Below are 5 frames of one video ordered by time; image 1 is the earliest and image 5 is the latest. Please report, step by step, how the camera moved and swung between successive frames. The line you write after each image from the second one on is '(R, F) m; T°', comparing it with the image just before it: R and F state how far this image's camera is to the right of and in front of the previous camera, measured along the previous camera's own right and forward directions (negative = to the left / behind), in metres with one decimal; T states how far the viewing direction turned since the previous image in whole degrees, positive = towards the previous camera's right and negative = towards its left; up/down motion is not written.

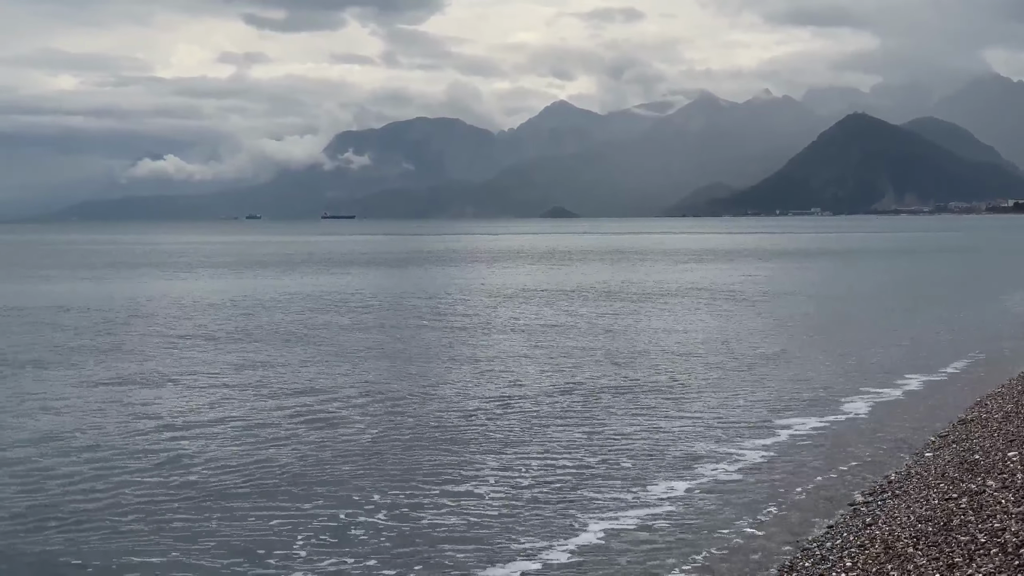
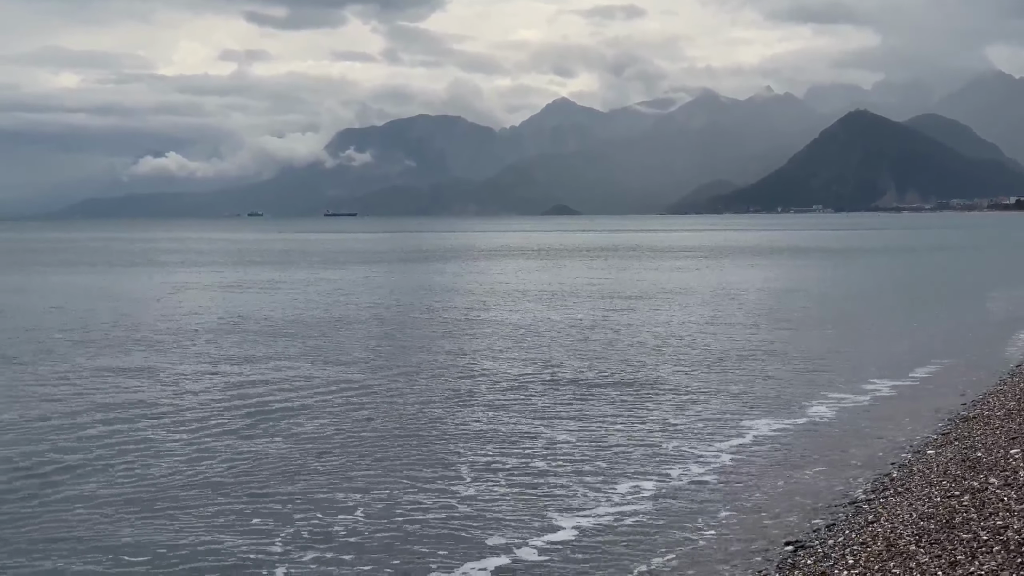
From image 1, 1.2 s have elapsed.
(-3.2, -1.8) m; 0°
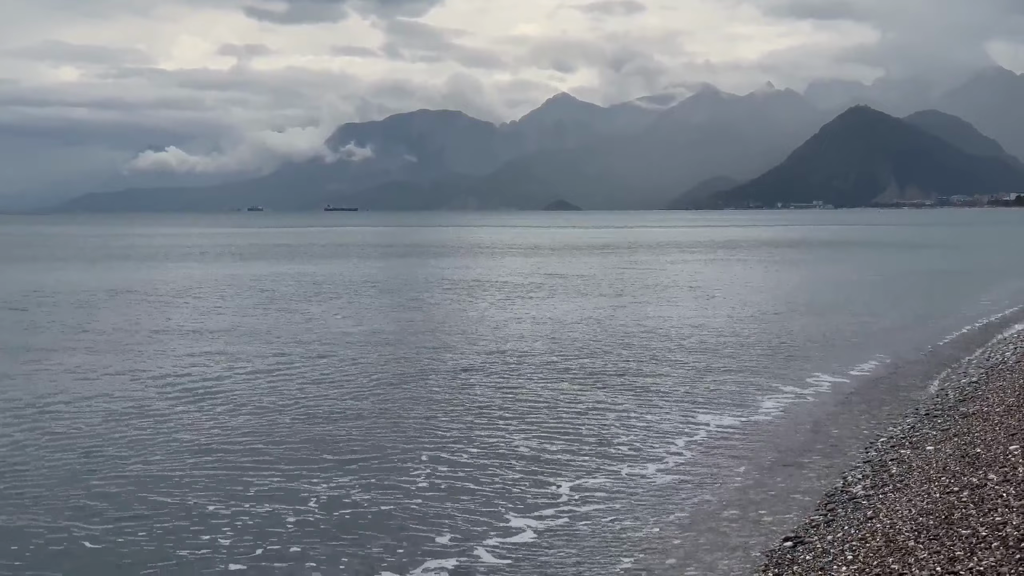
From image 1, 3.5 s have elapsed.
(-0.6, -1.0) m; 0°
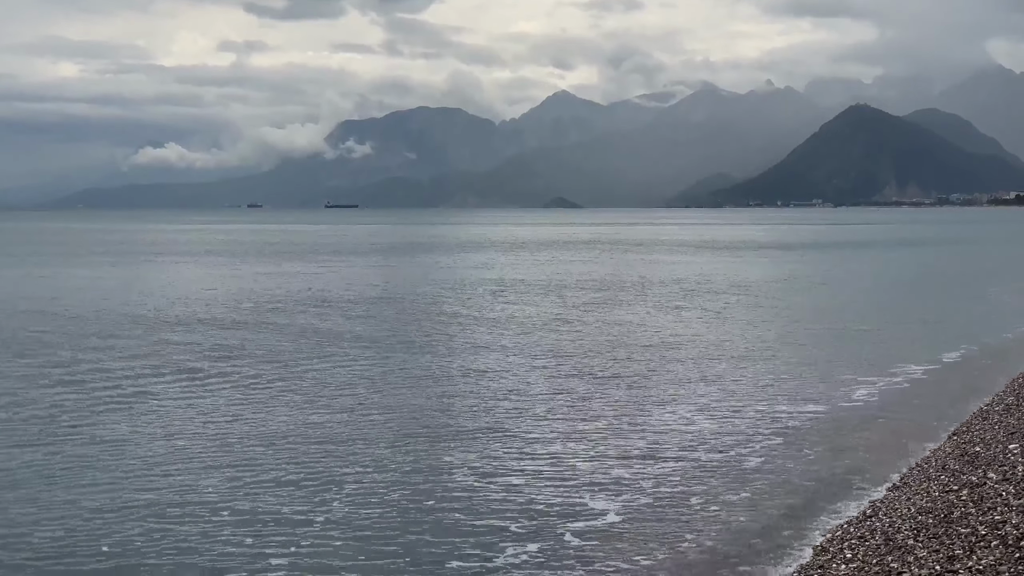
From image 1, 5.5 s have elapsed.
(-2.5, +4.1) m; 0°
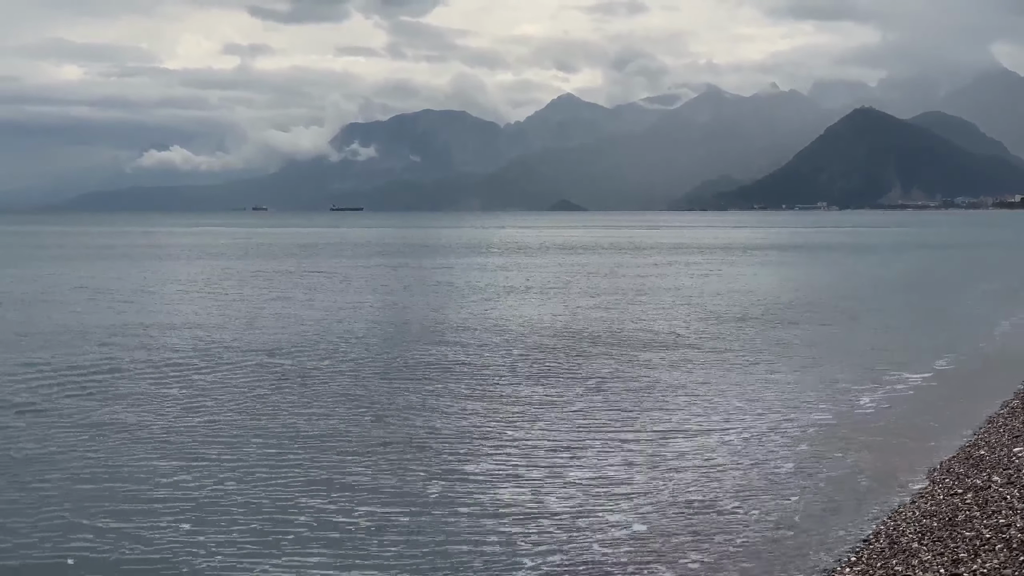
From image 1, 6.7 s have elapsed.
(-2.2, -3.9) m; 0°
